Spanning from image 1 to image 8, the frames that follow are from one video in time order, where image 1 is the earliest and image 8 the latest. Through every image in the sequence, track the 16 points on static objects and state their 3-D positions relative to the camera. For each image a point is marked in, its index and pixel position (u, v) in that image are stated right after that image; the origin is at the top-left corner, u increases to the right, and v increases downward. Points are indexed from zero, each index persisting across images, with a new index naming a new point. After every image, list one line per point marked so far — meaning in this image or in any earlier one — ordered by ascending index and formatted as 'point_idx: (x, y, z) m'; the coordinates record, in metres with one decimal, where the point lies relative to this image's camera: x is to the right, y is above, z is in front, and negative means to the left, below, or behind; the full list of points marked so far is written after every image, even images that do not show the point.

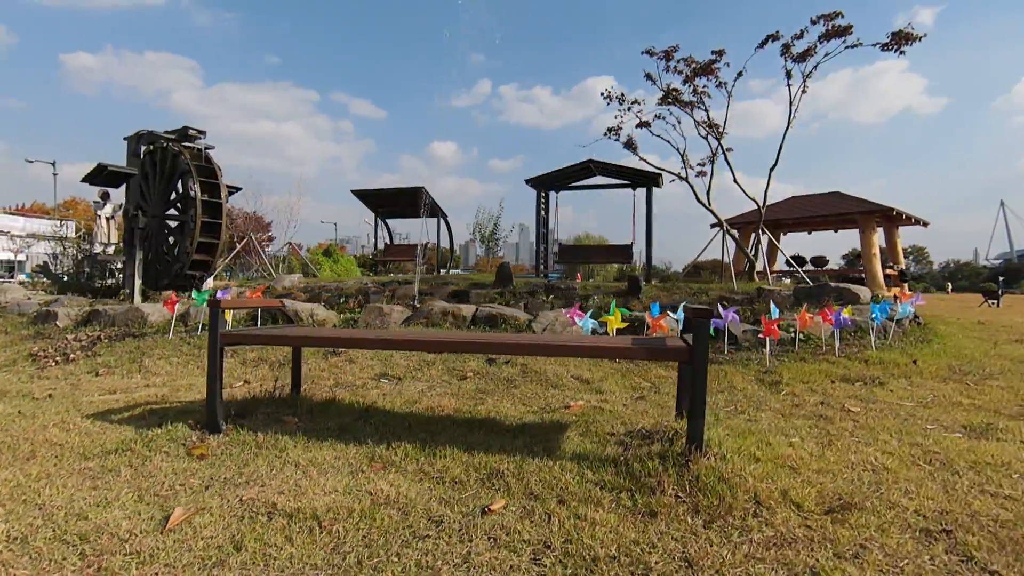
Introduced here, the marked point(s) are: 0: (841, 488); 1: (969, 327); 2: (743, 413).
0: (+1.6, -1.0, +2.5) m
1: (+8.7, -0.8, +9.7) m
2: (+1.8, -1.0, +4.0) m
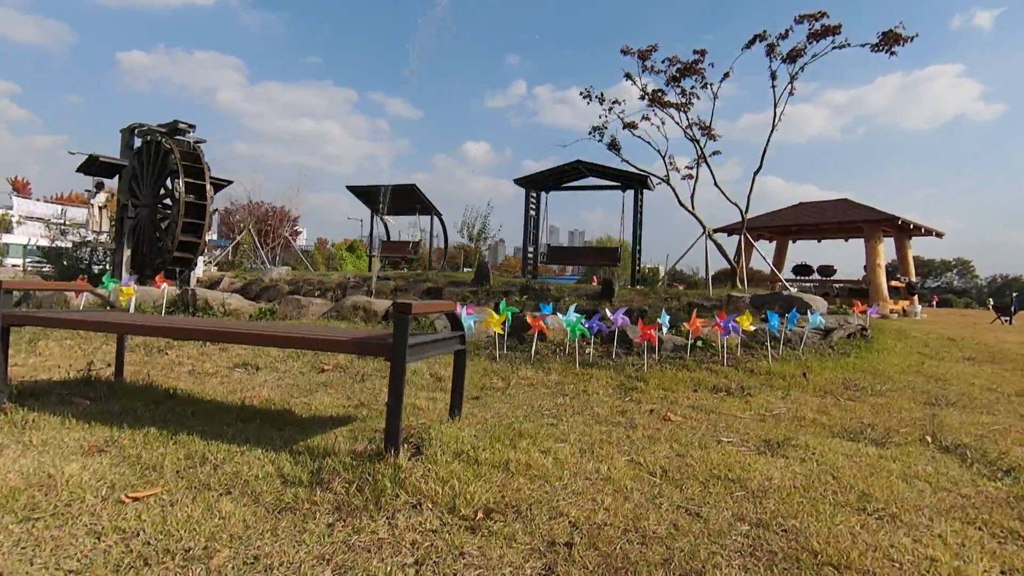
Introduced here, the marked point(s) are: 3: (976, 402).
0: (+0.1, -1.0, +2.4) m
1: (+7.6, -1.0, +9.2) m
2: (+0.3, -1.0, +3.9) m
3: (+4.5, -1.1, +5.0) m
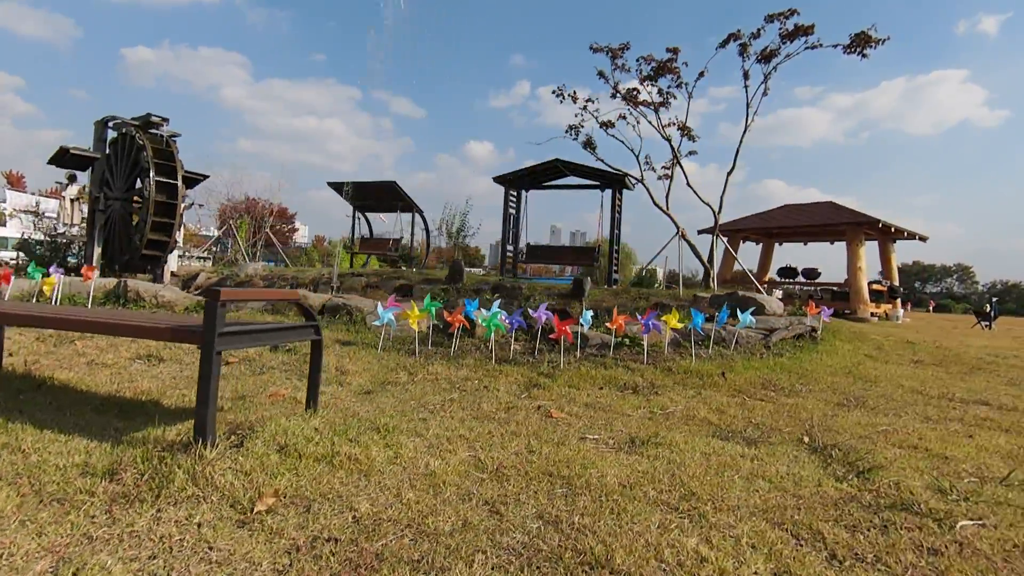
0: (-0.8, -0.9, +2.4) m
1: (+6.7, -1.0, +9.1) m
2: (-0.6, -0.9, +3.8) m
3: (+3.6, -1.1, +4.9) m
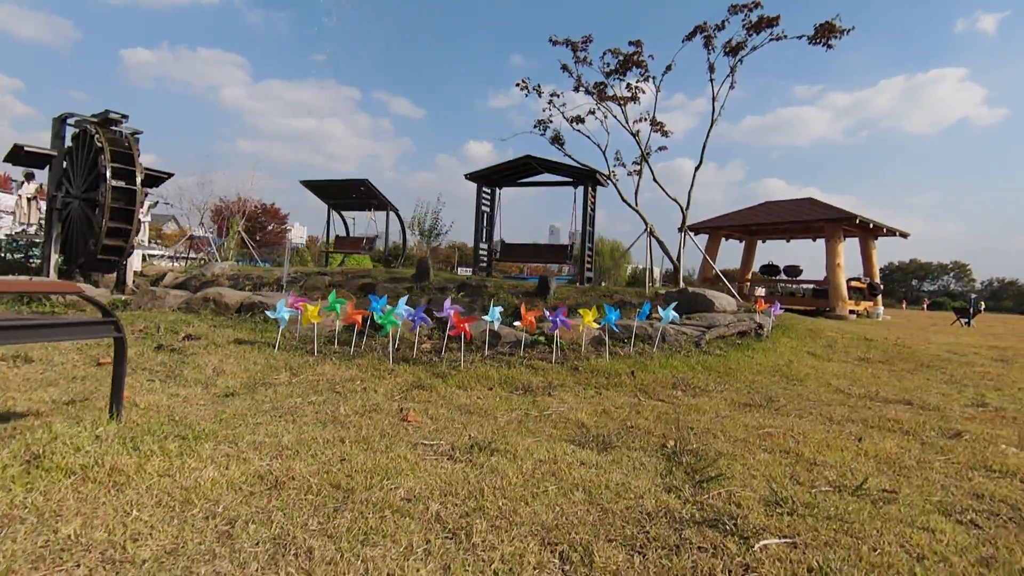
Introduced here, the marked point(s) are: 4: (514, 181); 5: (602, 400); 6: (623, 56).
0: (-1.8, -0.9, +2.1) m
1: (+5.7, -1.0, +8.9) m
2: (-1.6, -0.9, +3.5) m
3: (+2.6, -1.0, +4.6) m
4: (+0.1, +4.1, +19.6) m
5: (+0.8, -1.0, +4.4) m
6: (+3.2, +6.6, +14.7) m
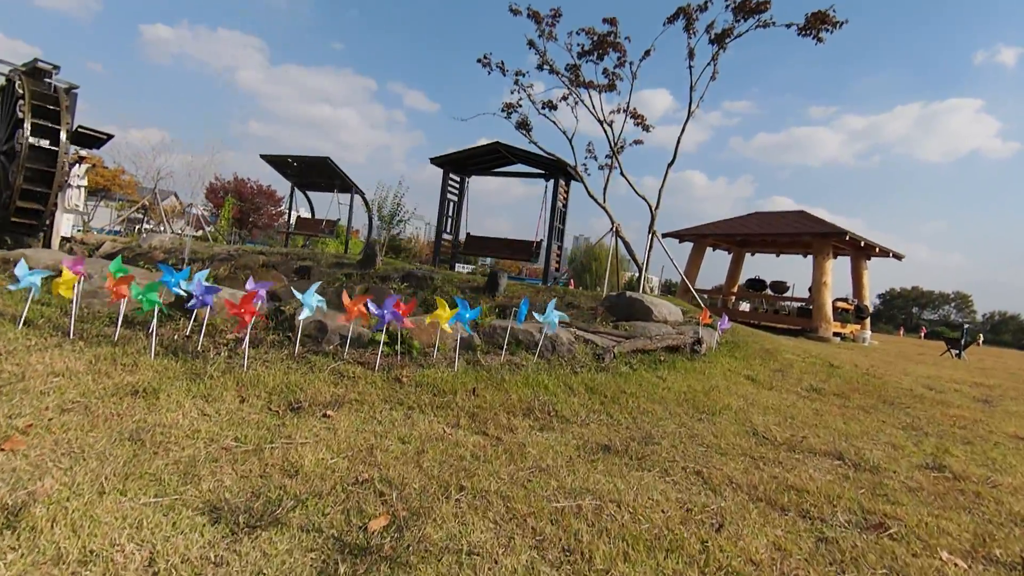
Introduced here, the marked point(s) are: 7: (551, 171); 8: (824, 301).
0: (-3.3, -0.6, +0.8) m
1: (+4.2, -1.2, +7.6) m
2: (-3.1, -0.6, +2.2) m
3: (+1.1, -1.1, +3.3) m
4: (-1.0, +4.2, +18.3) m
5: (-0.7, -0.8, +3.1) m
6: (+2.2, +6.6, +13.4) m
7: (+1.2, +3.8, +16.6) m
8: (+11.3, -0.4, +18.6) m
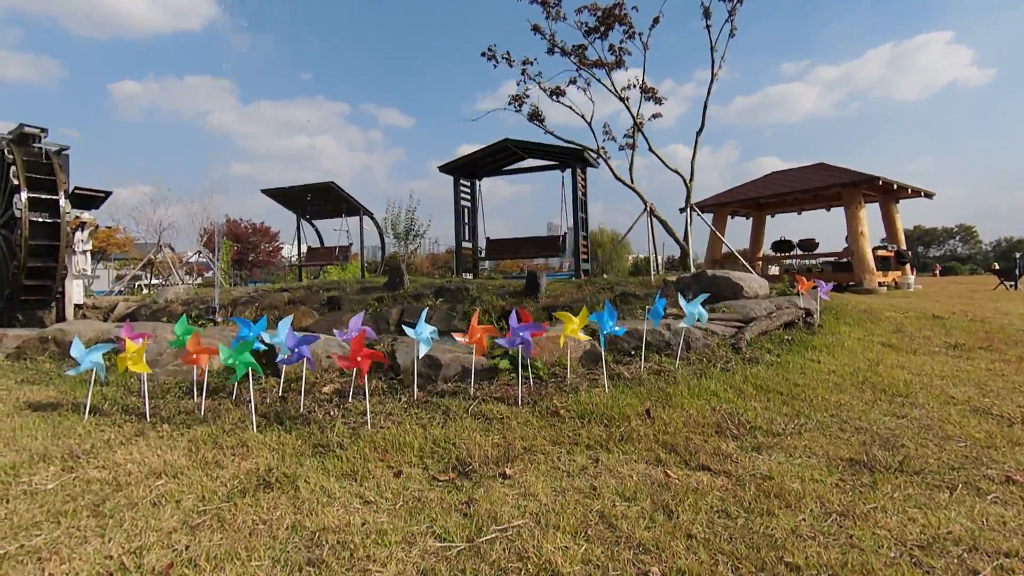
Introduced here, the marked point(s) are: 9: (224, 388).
0: (-2.2, -1.0, +0.1) m
1: (+5.3, -0.5, +6.9) m
2: (-2.0, -1.0, +1.5) m
3: (+2.2, -0.8, +2.6) m
4: (-0.6, +4.0, +17.6) m
5: (+0.4, -0.9, +2.4) m
6: (+2.3, +6.9, +12.8) m
7: (+1.7, +4.0, +16.0) m
8: (+12.2, +1.3, +17.9) m
9: (-2.1, -0.7, +3.8) m
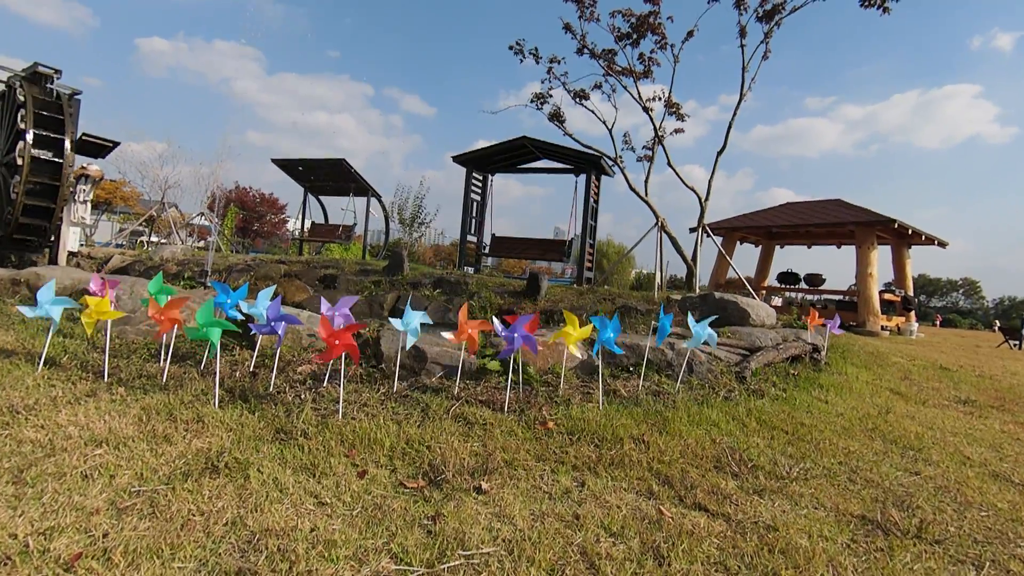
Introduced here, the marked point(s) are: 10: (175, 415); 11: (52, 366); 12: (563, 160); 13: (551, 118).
0: (-2.3, -0.7, -0.1) m
1: (+5.2, -1.1, +6.6) m
2: (-2.1, -0.7, +1.3) m
3: (+2.1, -1.1, +2.4) m
4: (-0.1, +4.1, +17.4) m
5: (+0.3, -0.9, +2.2) m
6: (+3.0, +6.6, +12.5) m
7: (+2.1, +3.7, +15.7) m
8: (+12.3, -0.2, +17.7) m
9: (-2.2, -0.5, +3.6) m
10: (-1.7, -0.7, +2.7) m
11: (-2.9, -0.5, +3.3) m
12: (+1.6, +4.0, +16.0) m
13: (+1.1, +4.6, +13.9) m
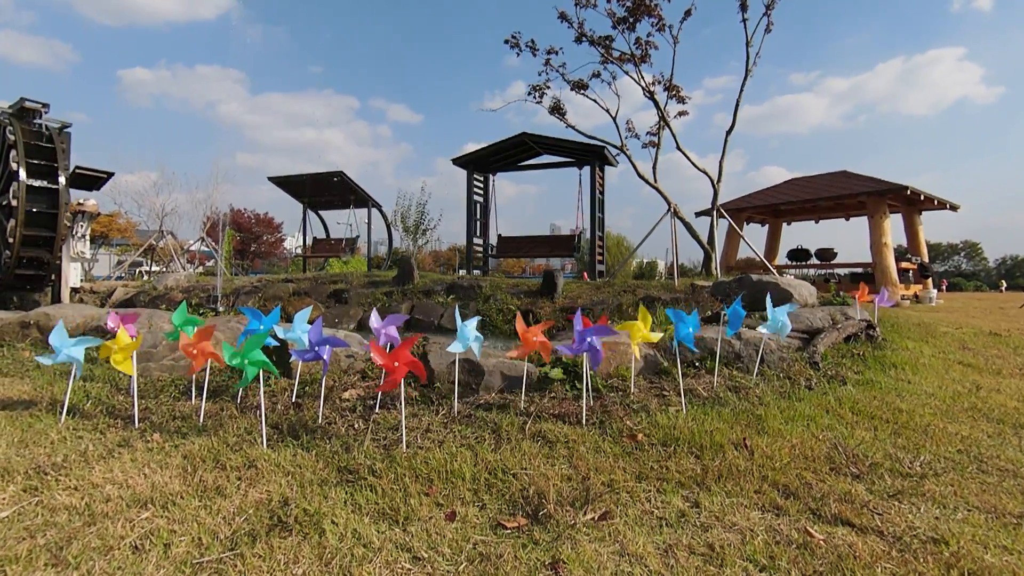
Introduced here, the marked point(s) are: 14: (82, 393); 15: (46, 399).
0: (-1.9, -0.9, -0.4) m
1: (+5.6, -0.7, +6.3) m
2: (-1.6, -0.9, +1.0) m
3: (+2.5, -0.9, +2.1) m
4: (-0.1, +4.1, +17.1) m
5: (+0.7, -0.9, +1.8) m
6: (+2.9, +6.8, +12.2) m
7: (+2.2, +3.9, +15.4) m
8: (+12.6, +0.9, +17.4) m
9: (-1.8, -0.6, +3.3) m
10: (-1.3, -0.8, +2.4) m
11: (-2.5, -0.7, +3.0) m
12: (+1.6, +4.1, +15.7) m
13: (+1.1, +4.7, +13.6) m
14: (-2.7, -0.6, +3.3) m
15: (-2.8, -0.7, +3.2) m
